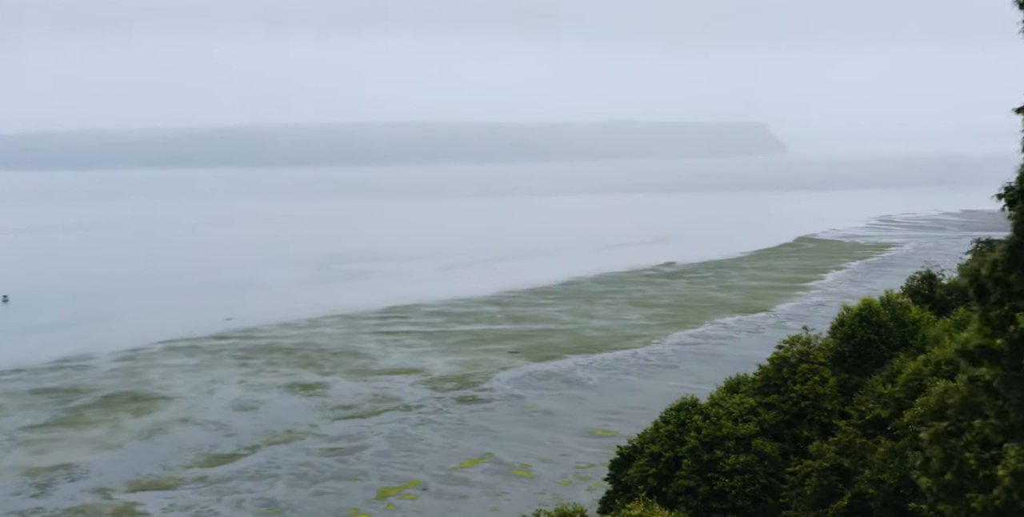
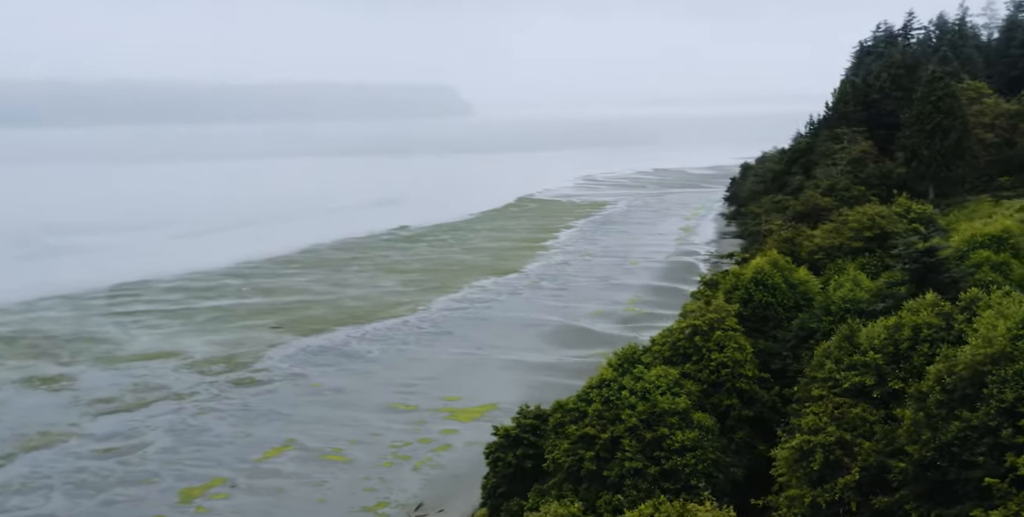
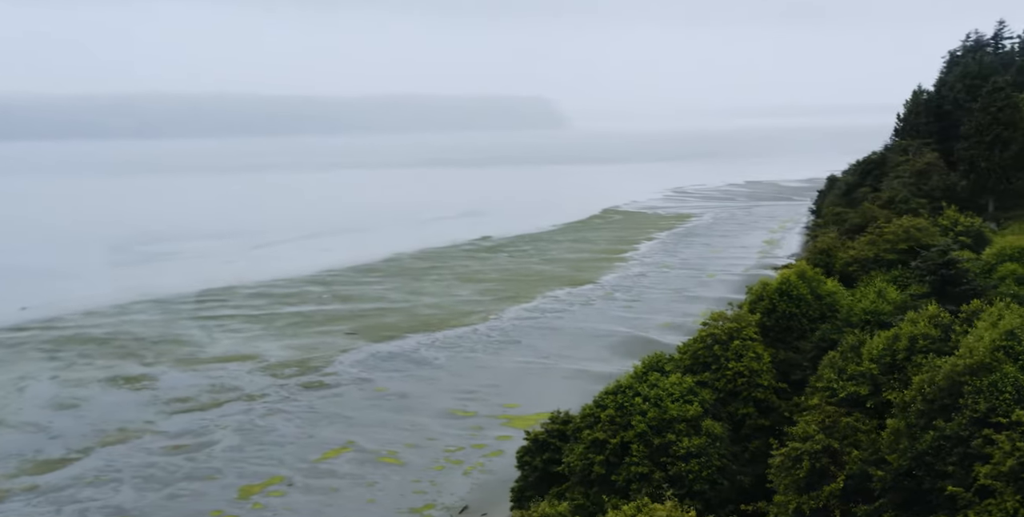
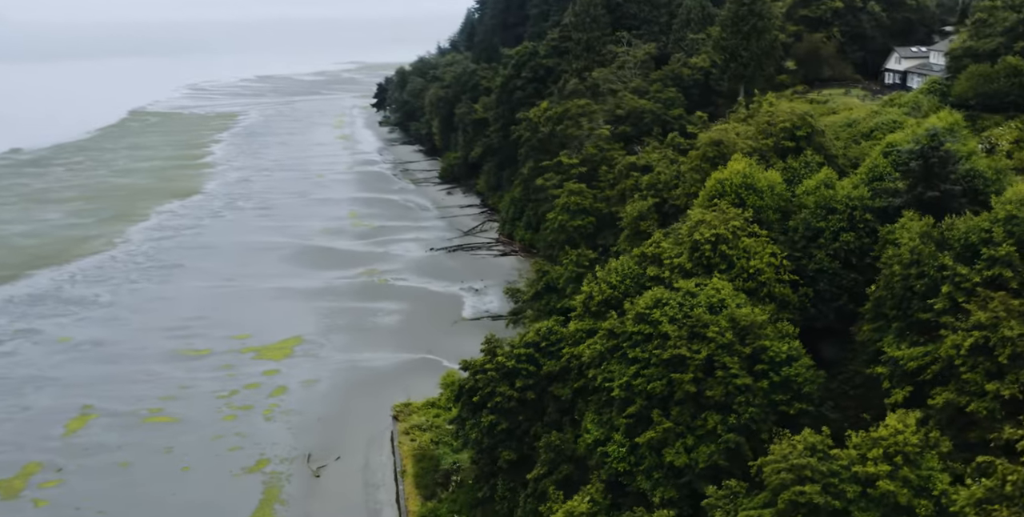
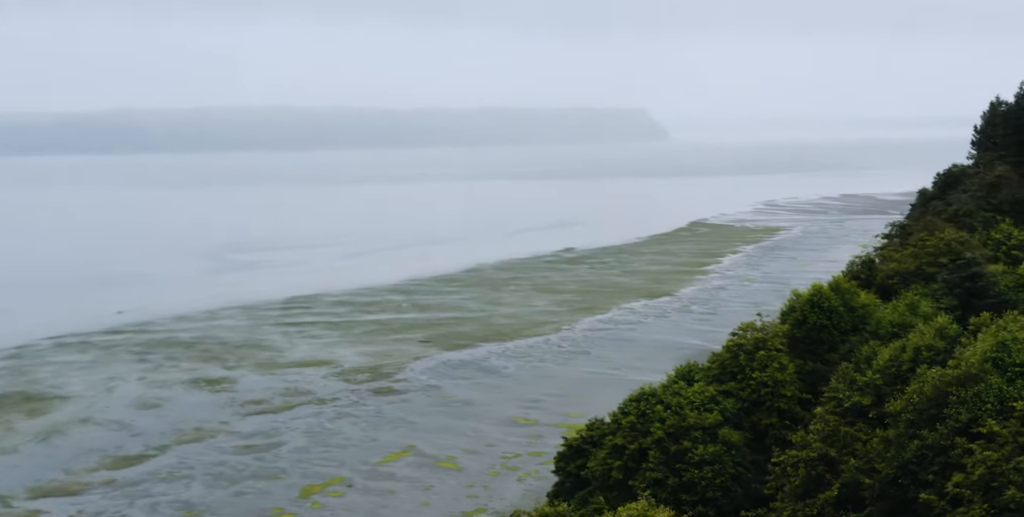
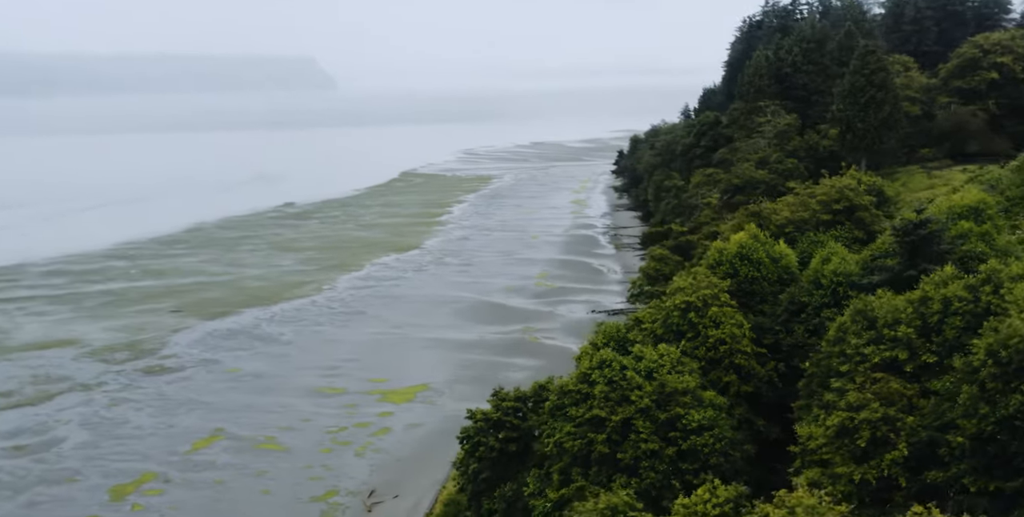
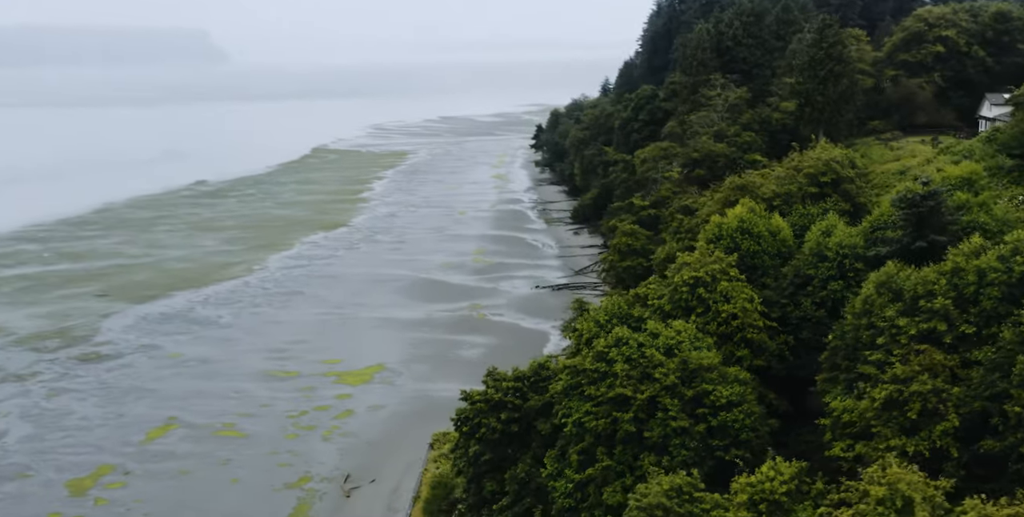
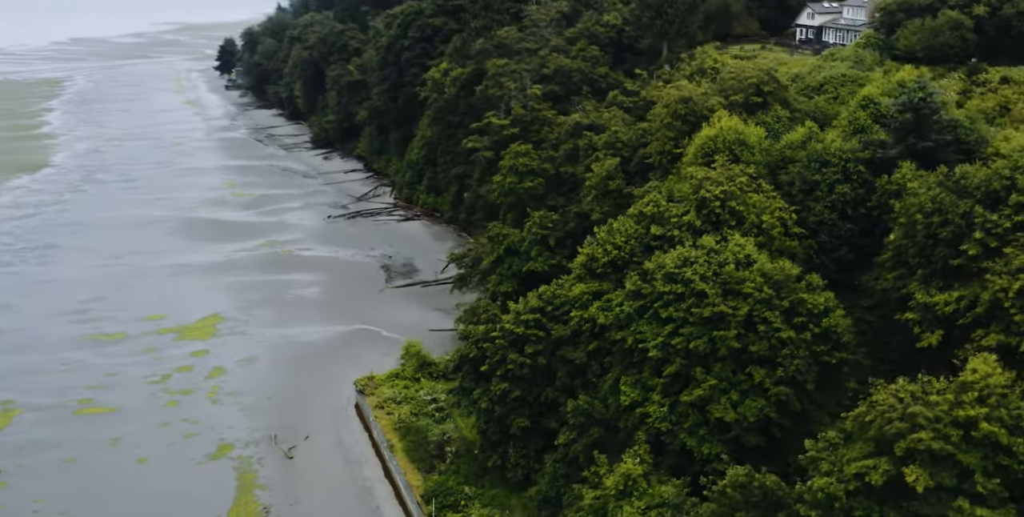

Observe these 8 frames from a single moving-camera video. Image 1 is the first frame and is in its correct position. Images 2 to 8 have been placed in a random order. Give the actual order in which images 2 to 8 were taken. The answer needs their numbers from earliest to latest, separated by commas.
5, 3, 2, 6, 7, 4, 8
